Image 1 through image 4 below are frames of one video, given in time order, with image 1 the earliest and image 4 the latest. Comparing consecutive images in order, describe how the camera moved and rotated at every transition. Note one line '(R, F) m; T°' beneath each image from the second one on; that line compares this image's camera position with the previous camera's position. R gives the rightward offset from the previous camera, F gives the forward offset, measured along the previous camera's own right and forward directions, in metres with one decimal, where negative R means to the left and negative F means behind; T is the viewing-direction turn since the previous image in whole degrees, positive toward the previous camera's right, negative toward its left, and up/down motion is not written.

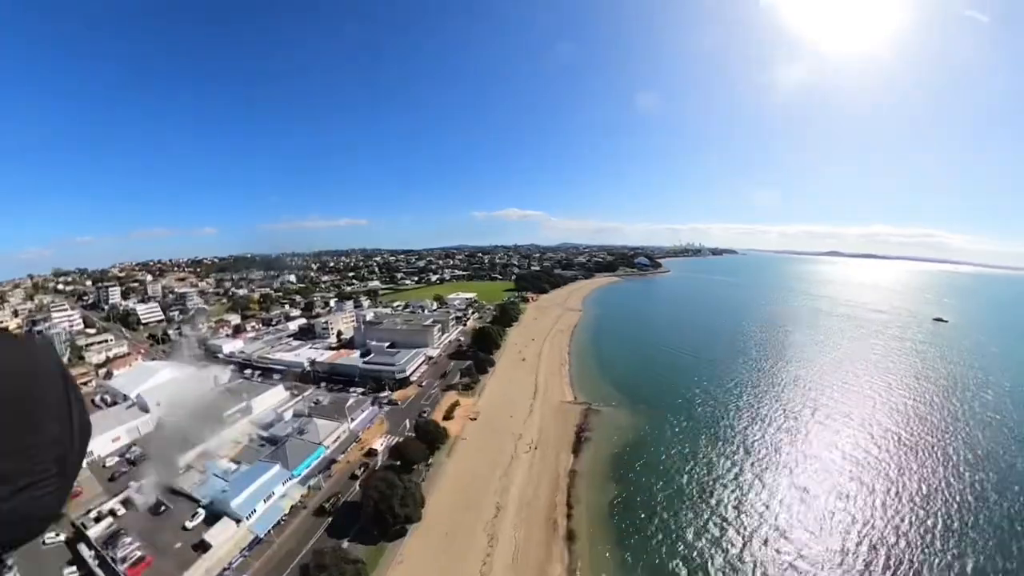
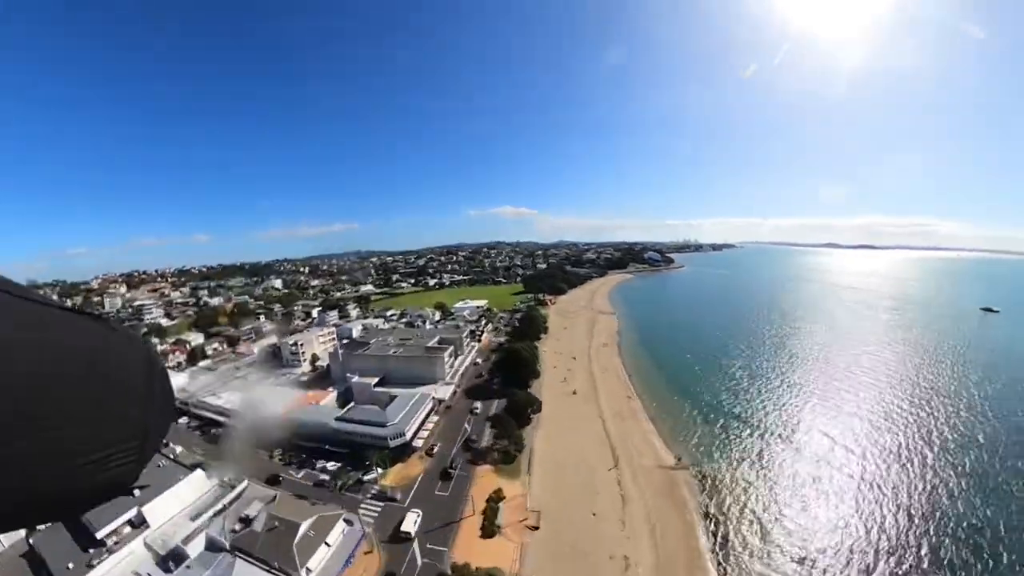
(-1.9, +9.5) m; 0°
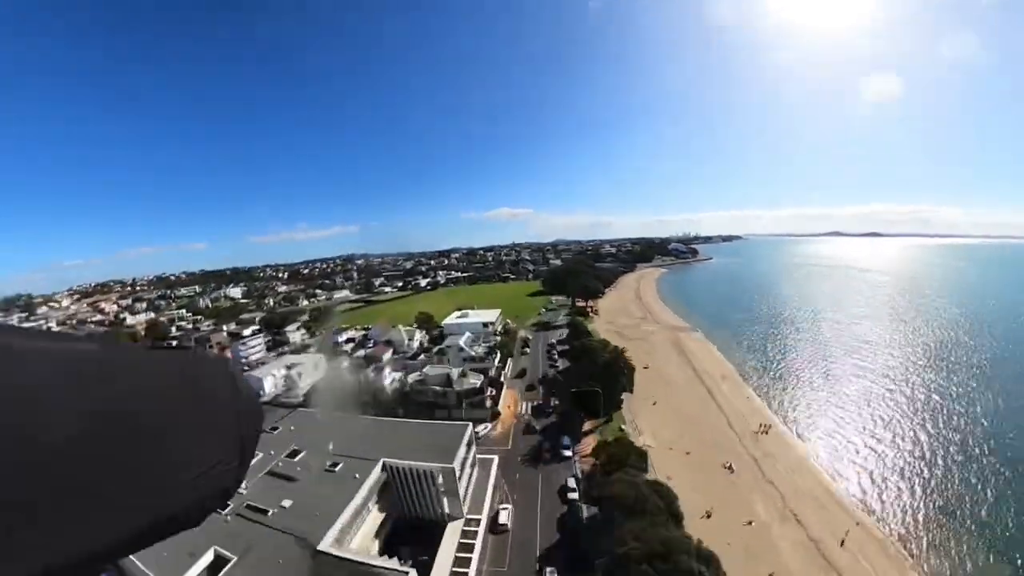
(-1.3, +16.2) m; 0°
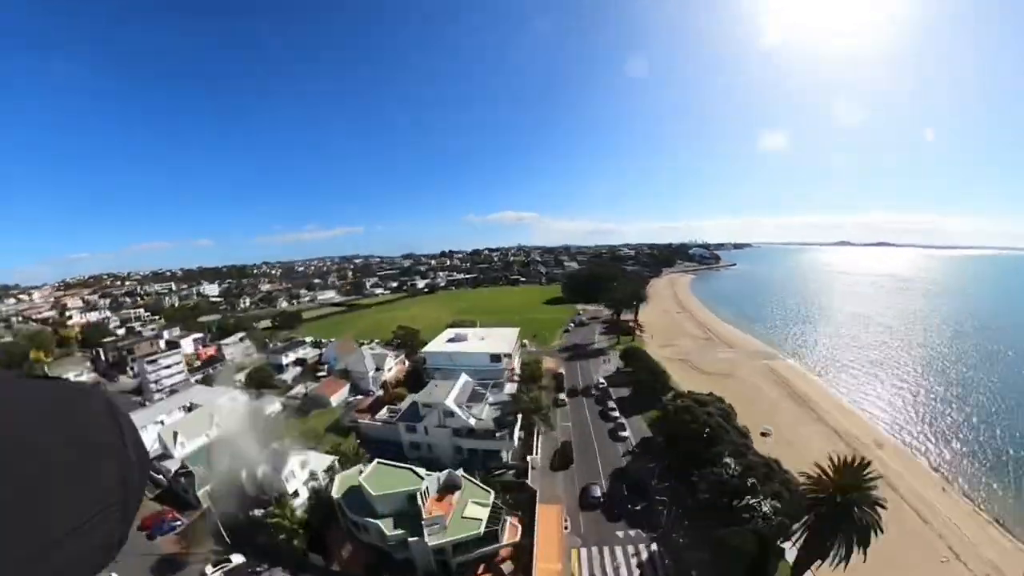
(-0.6, +8.1) m; 0°
